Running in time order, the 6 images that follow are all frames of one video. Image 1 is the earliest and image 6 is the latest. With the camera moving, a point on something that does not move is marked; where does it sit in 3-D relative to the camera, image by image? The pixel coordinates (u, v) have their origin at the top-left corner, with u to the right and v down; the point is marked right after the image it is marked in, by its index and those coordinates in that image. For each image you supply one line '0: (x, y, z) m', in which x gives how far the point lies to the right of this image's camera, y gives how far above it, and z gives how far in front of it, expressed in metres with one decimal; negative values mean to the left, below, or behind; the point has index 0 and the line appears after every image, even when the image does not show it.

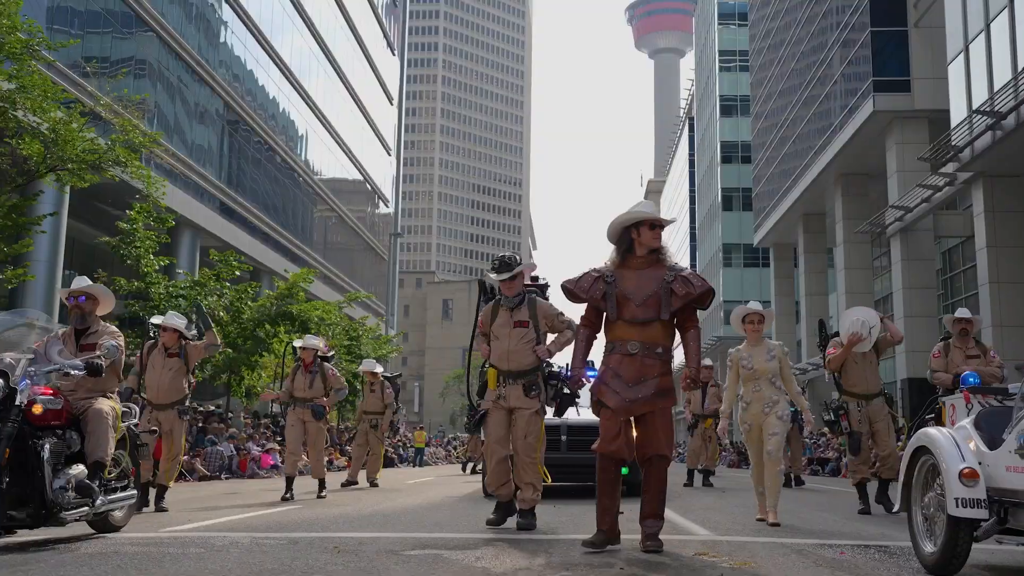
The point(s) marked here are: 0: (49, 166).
0: (-7.2, +1.9, +16.7) m
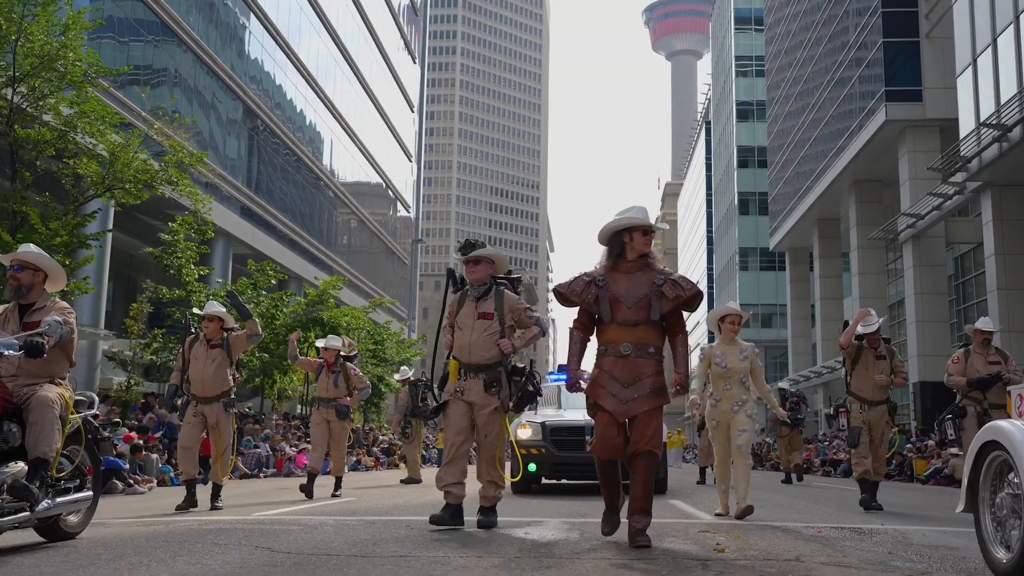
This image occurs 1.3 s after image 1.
0: (-6.8, +1.7, +17.9) m
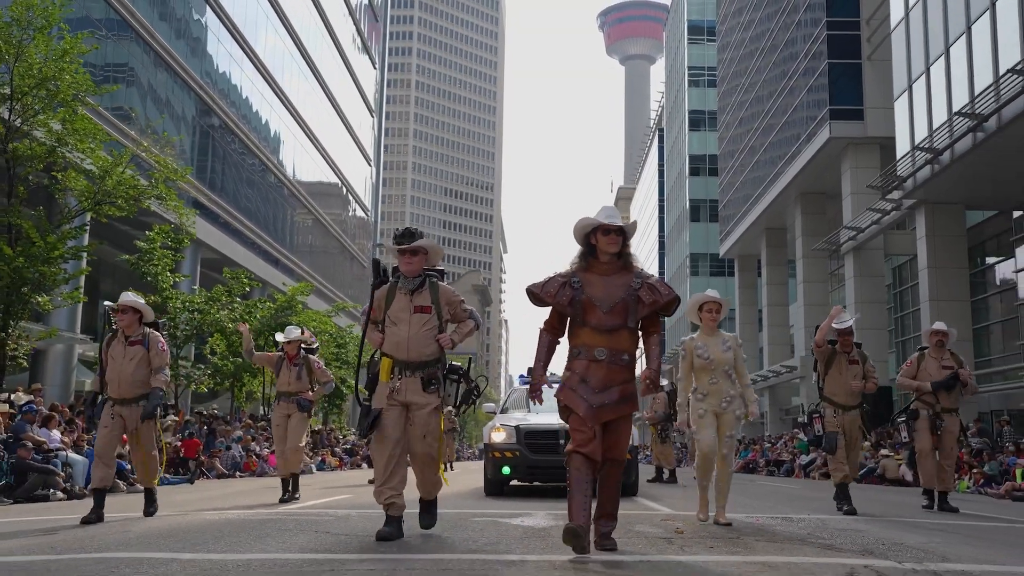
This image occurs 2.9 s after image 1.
0: (-7.3, +1.5, +18.8) m
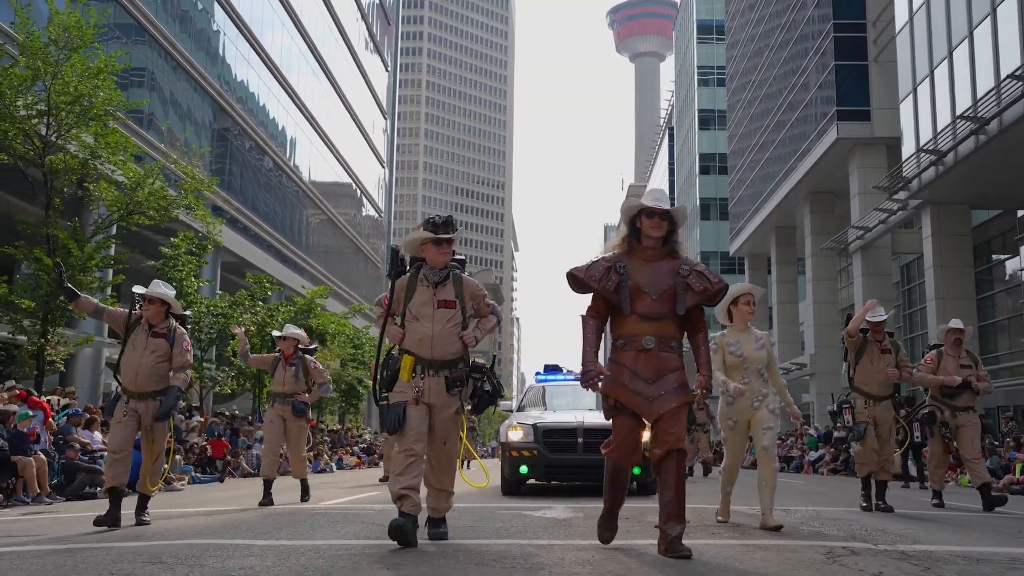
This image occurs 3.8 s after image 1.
0: (-7.1, +1.4, +19.6) m
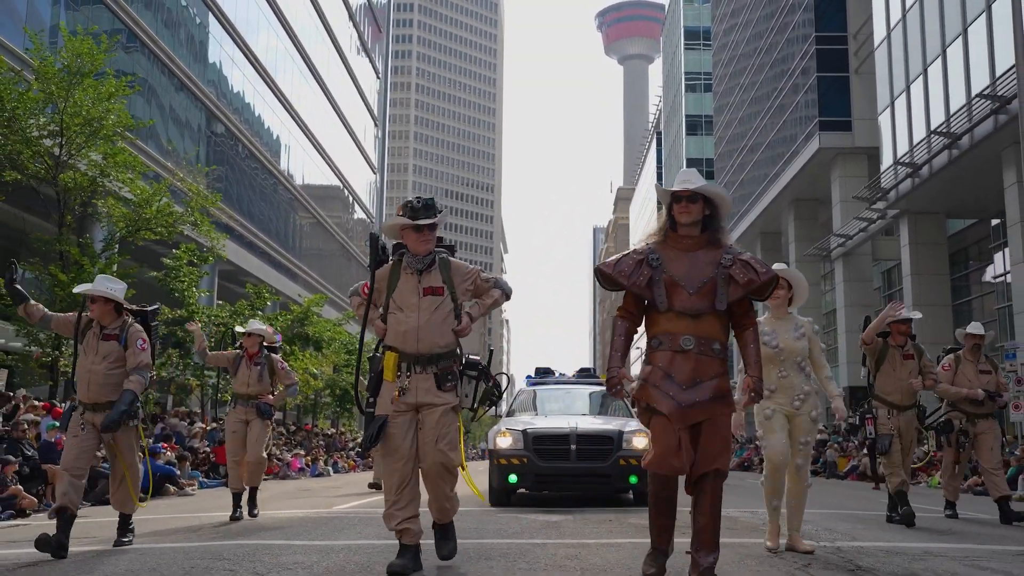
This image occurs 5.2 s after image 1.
0: (-7.2, +1.2, +20.4) m
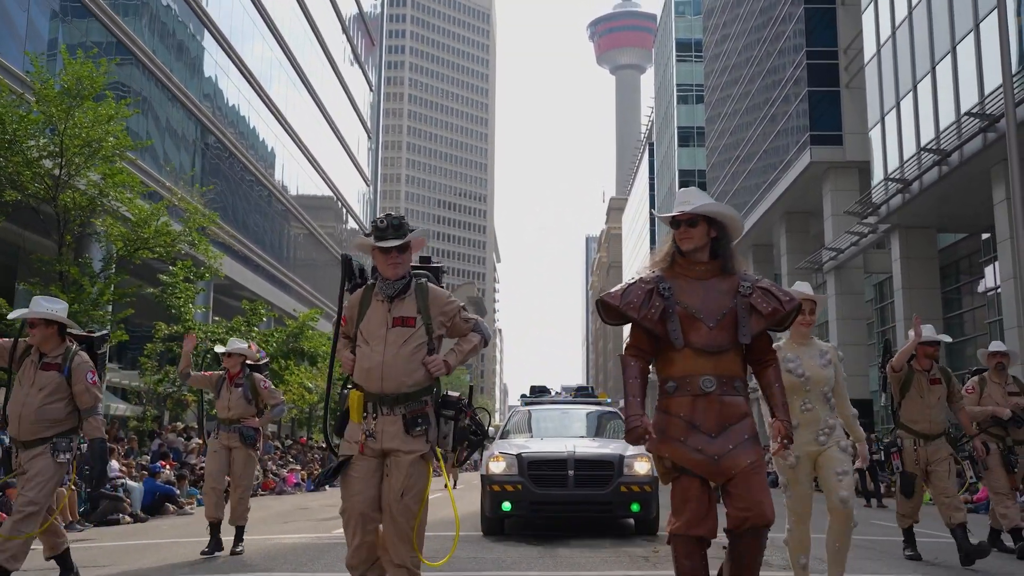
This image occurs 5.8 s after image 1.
0: (-7.3, +0.8, +20.5) m
